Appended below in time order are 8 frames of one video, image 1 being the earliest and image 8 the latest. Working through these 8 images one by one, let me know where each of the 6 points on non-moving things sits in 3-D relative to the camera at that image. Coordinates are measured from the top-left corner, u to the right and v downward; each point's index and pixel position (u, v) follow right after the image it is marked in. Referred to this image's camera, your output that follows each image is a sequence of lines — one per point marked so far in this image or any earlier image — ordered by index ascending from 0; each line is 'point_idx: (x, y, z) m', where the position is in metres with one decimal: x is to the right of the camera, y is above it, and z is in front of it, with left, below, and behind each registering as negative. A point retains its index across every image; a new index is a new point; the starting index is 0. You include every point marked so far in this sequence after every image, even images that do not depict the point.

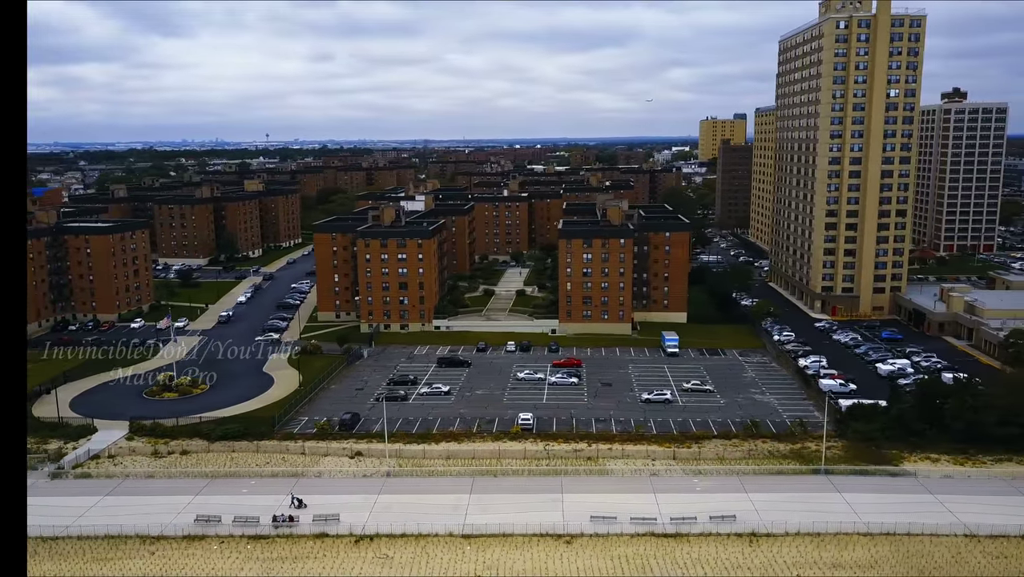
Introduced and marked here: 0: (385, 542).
0: (-3.4, -6.8, +19.6) m
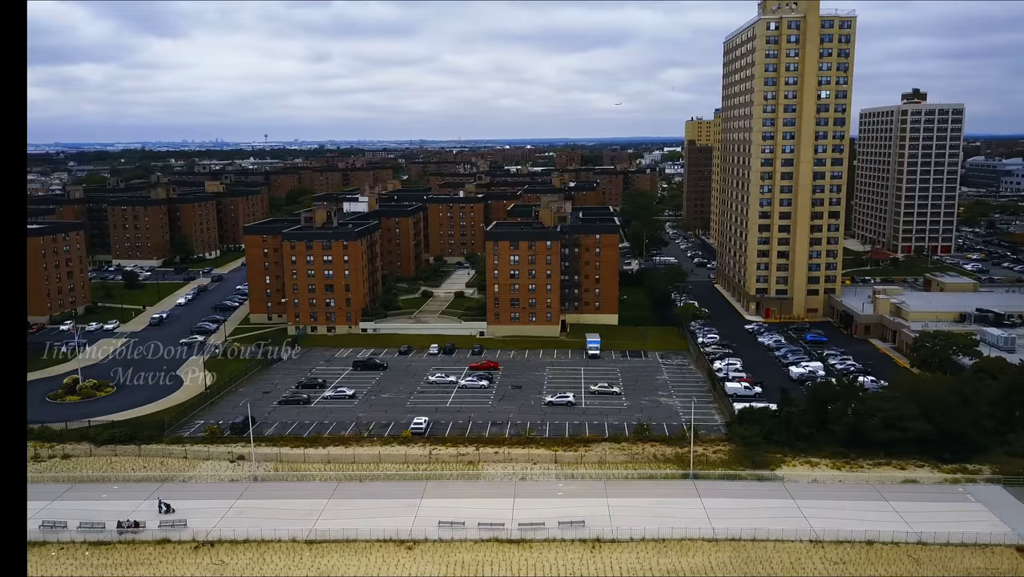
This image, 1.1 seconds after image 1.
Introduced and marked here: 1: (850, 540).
0: (-7.7, -6.9, +19.5) m
1: (+9.1, -6.8, +19.8) m
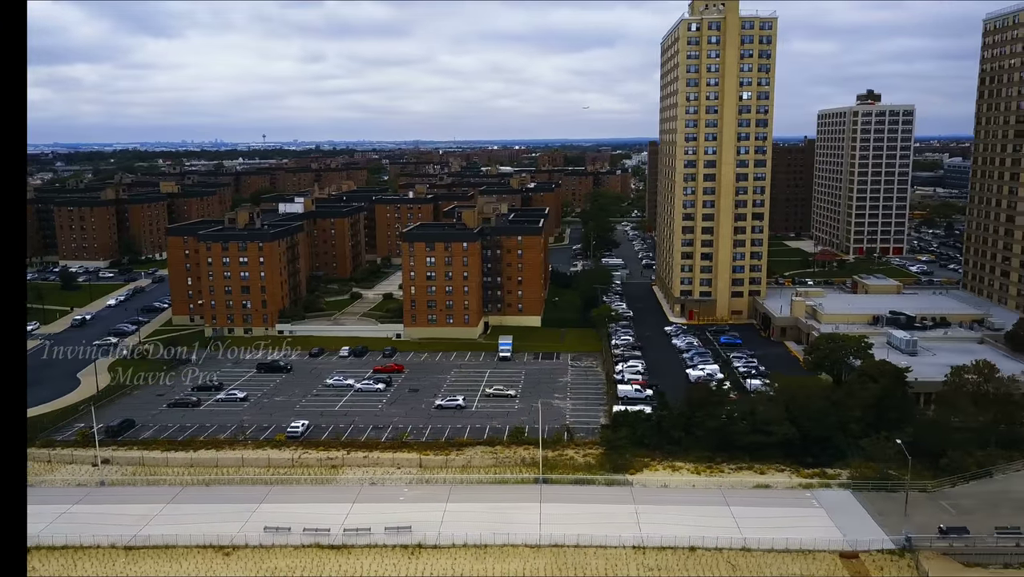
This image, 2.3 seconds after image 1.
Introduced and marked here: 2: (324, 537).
0: (-12.5, -7.0, +19.3) m
1: (+4.3, -6.9, +19.6) m
2: (-5.1, -6.8, +20.0) m
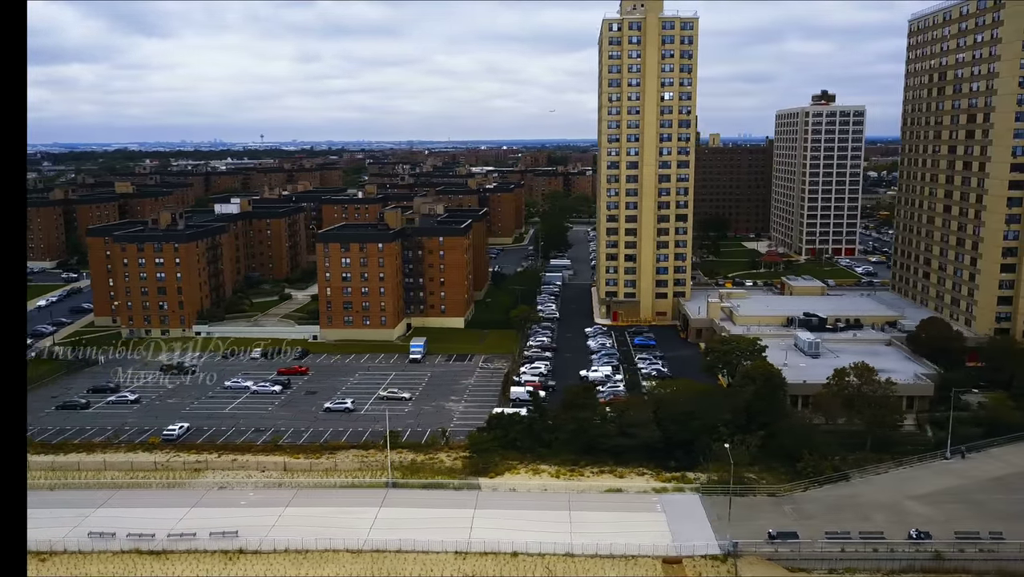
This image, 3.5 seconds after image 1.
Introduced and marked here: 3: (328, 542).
0: (-17.2, -7.1, +19.1) m
1: (-0.4, -7.0, +19.4) m
2: (-9.9, -6.8, +19.8) m
3: (-4.9, -6.8, +19.7) m
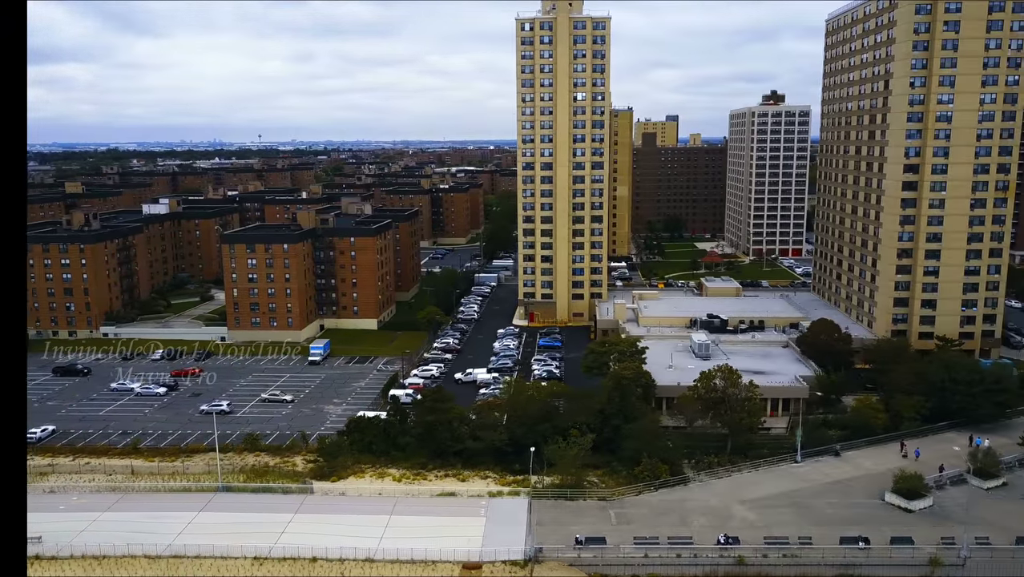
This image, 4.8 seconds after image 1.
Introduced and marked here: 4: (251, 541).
0: (-22.4, -7.2, +18.9) m
1: (-5.7, -7.0, +19.2) m
2: (-15.1, -6.9, +19.5) m
3: (-10.2, -6.9, +19.5) m
4: (-7.1, -6.8, +19.8) m
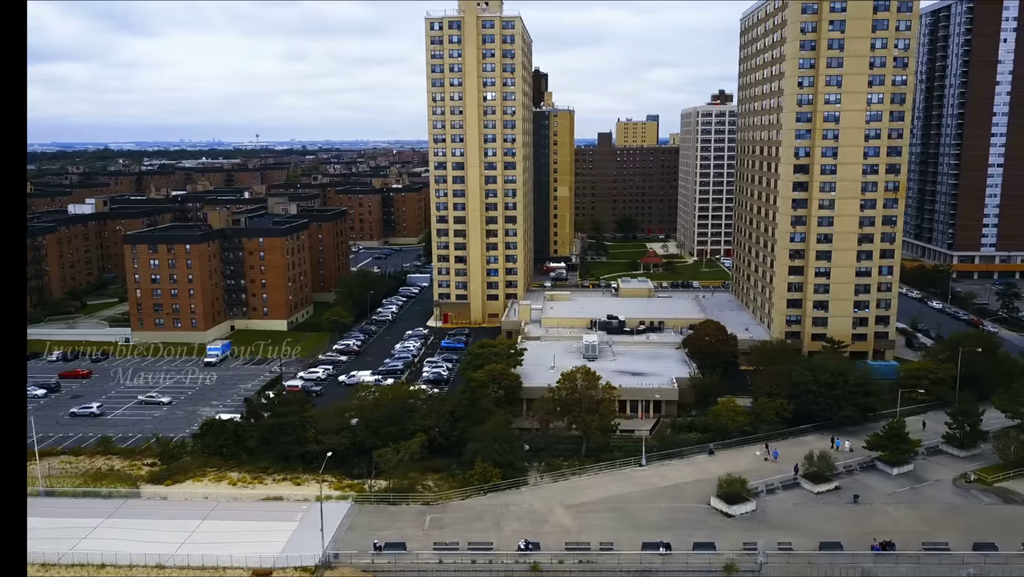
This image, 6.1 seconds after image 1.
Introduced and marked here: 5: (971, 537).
0: (-27.8, -7.2, +18.5) m
1: (-11.0, -7.1, +18.9) m
2: (-20.4, -6.9, +19.2) m
3: (-15.5, -6.9, +19.2) m
4: (-12.4, -6.9, +19.6) m
5: (+12.4, -6.7, +19.8) m
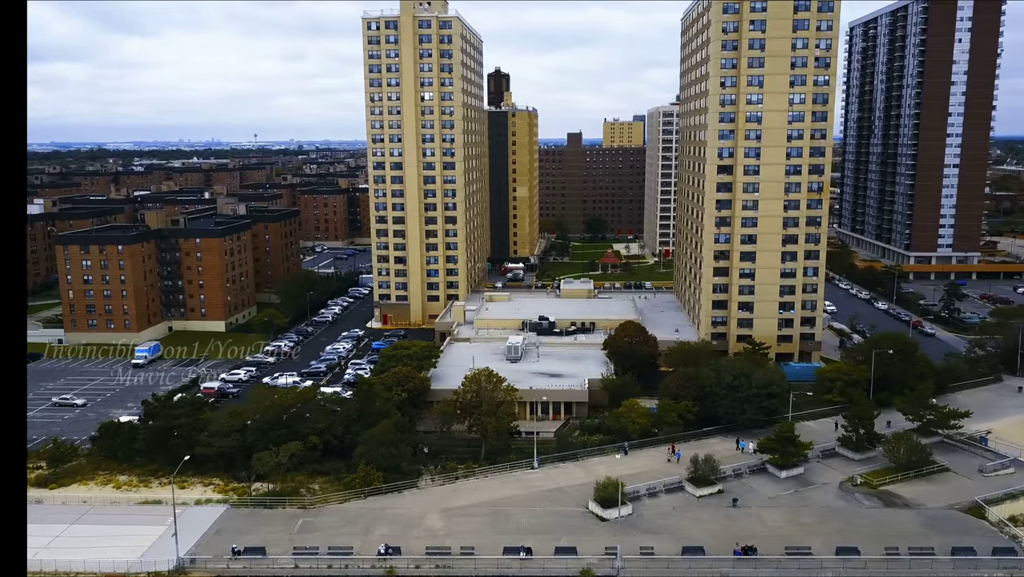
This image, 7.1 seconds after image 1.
0: (-31.4, -7.3, +18.3) m
1: (-14.7, -7.1, +18.7) m
2: (-24.1, -7.0, +19.0) m
3: (-19.2, -7.0, +19.0) m
4: (-16.1, -7.0, +19.4) m
5: (+8.7, -6.7, +19.6) m
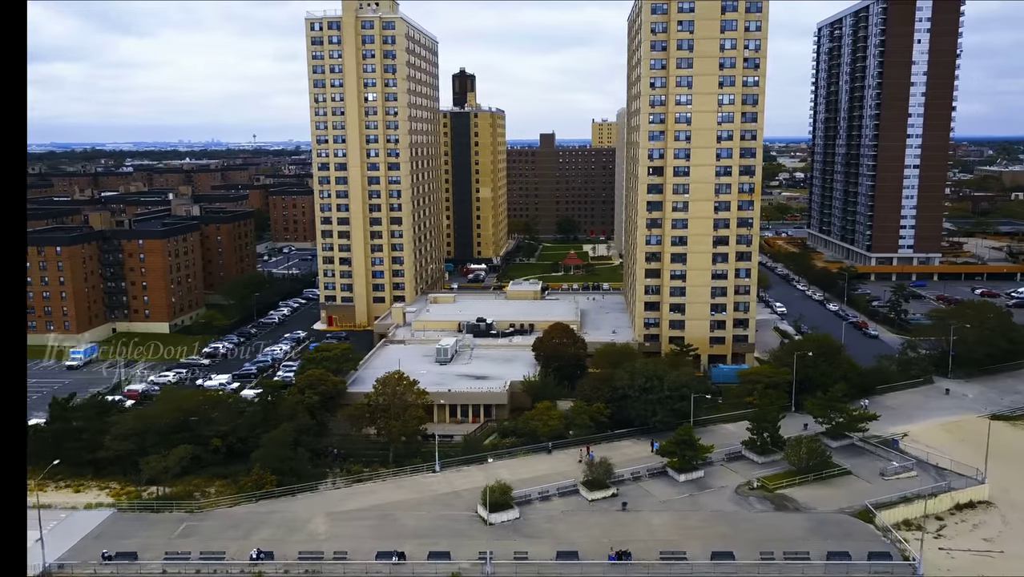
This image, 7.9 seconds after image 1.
0: (-34.7, -7.3, +18.1) m
1: (-17.9, -7.2, +18.5) m
2: (-27.4, -7.1, +18.8) m
3: (-22.4, -7.0, +18.8) m
4: (-19.3, -7.0, +19.2) m
5: (+5.4, -6.8, +19.4) m
